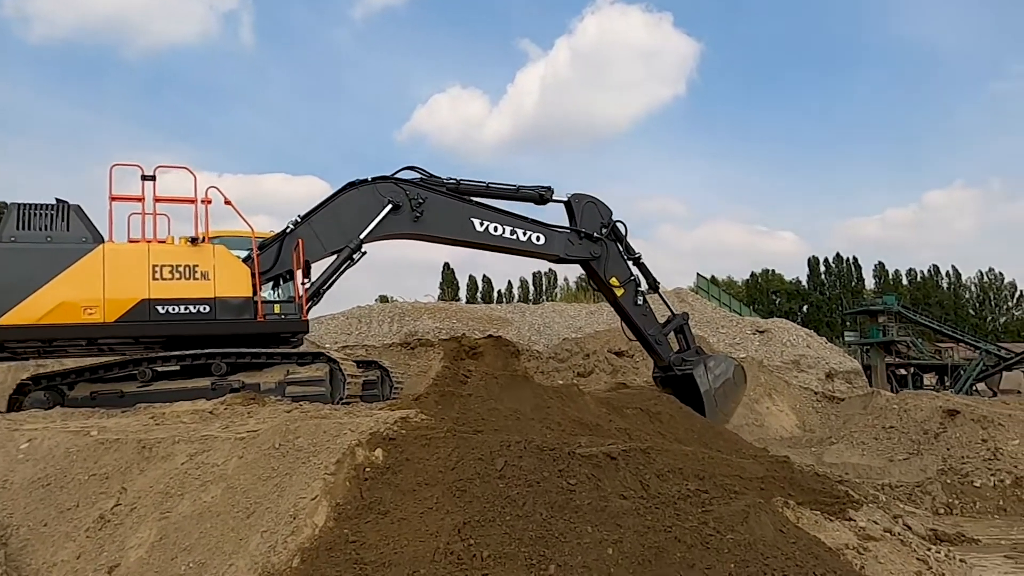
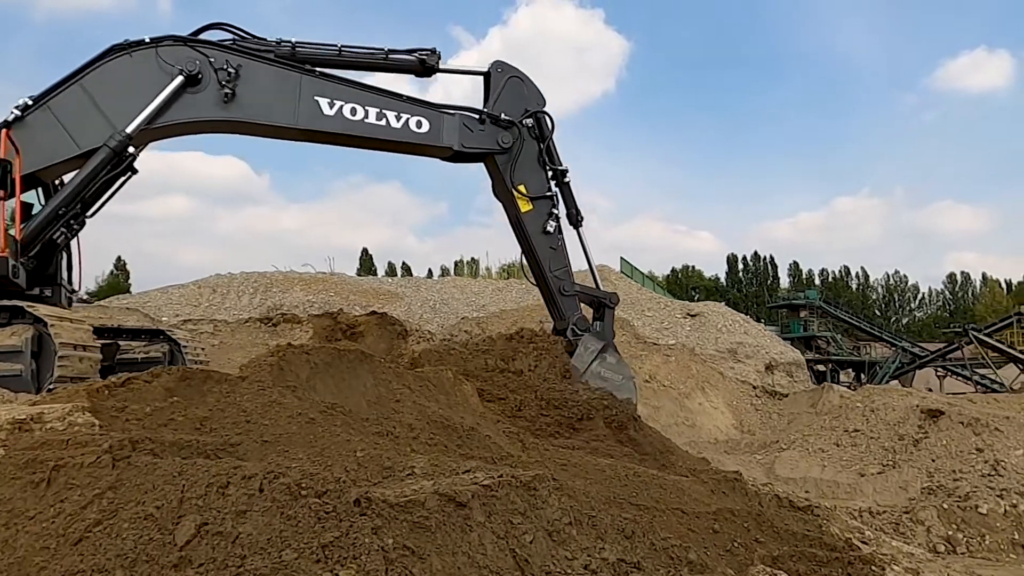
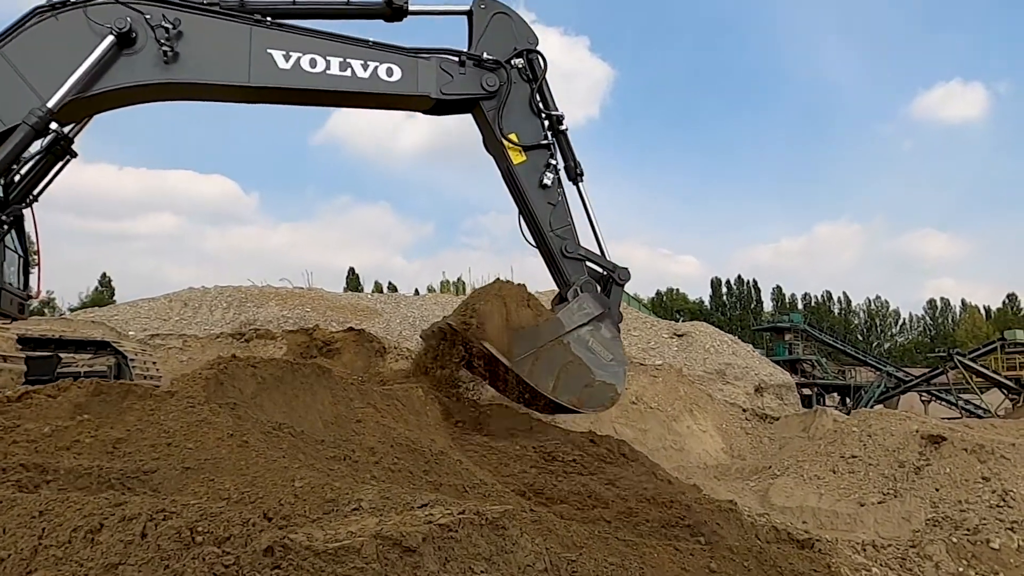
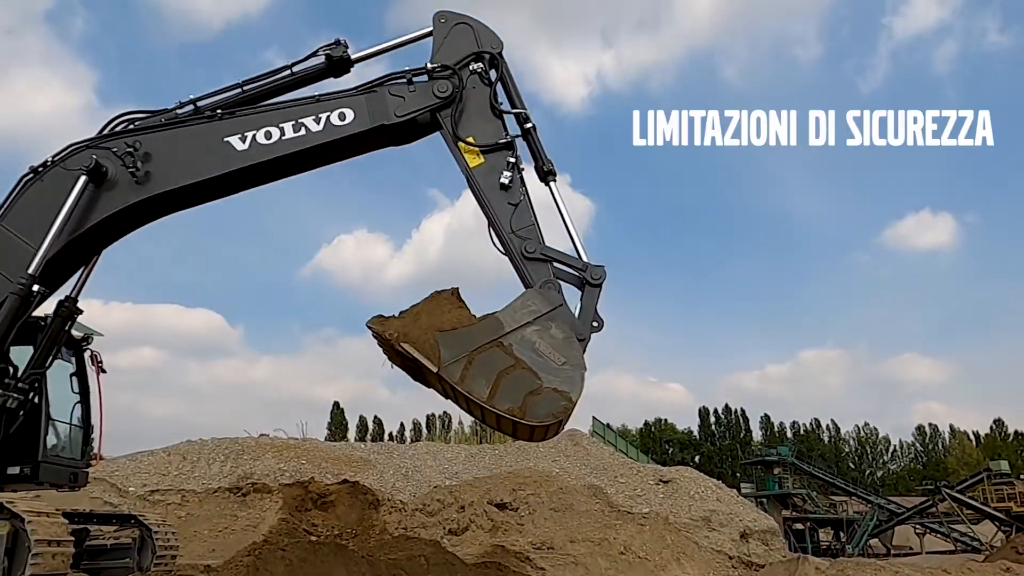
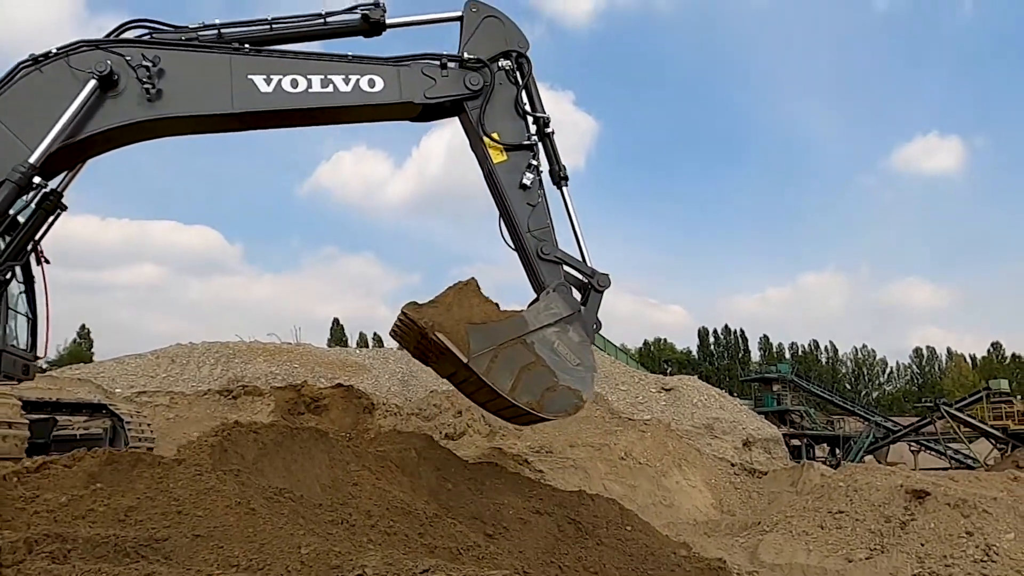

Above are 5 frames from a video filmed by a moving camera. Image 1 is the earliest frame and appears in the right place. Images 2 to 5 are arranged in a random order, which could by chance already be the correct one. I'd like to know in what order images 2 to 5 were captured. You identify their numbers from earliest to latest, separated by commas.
2, 3, 5, 4
